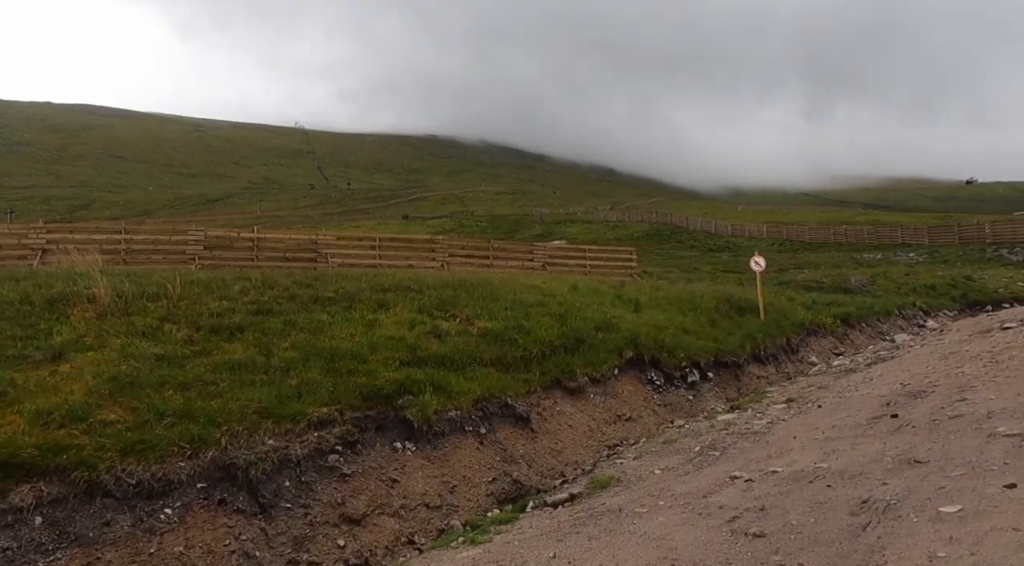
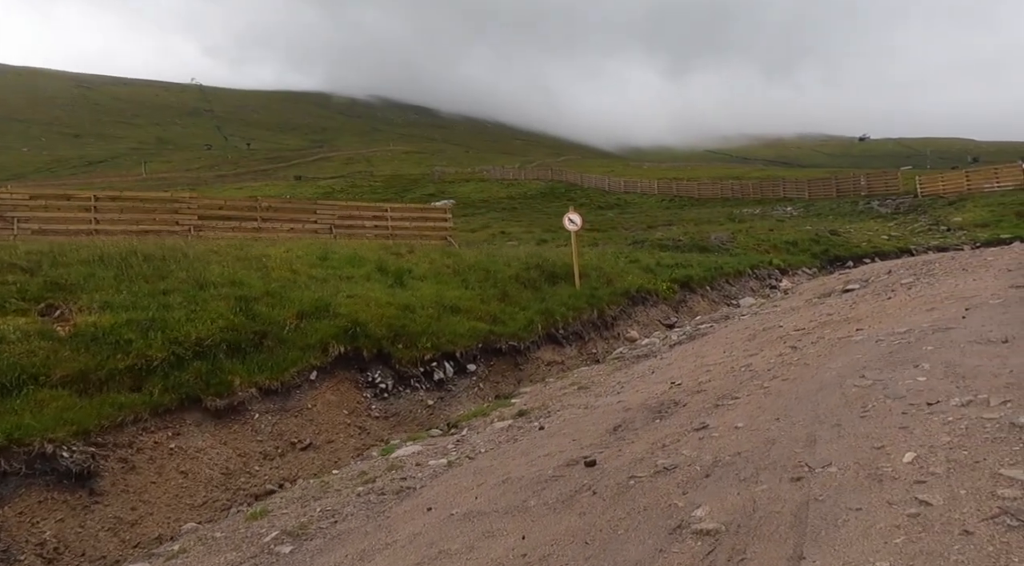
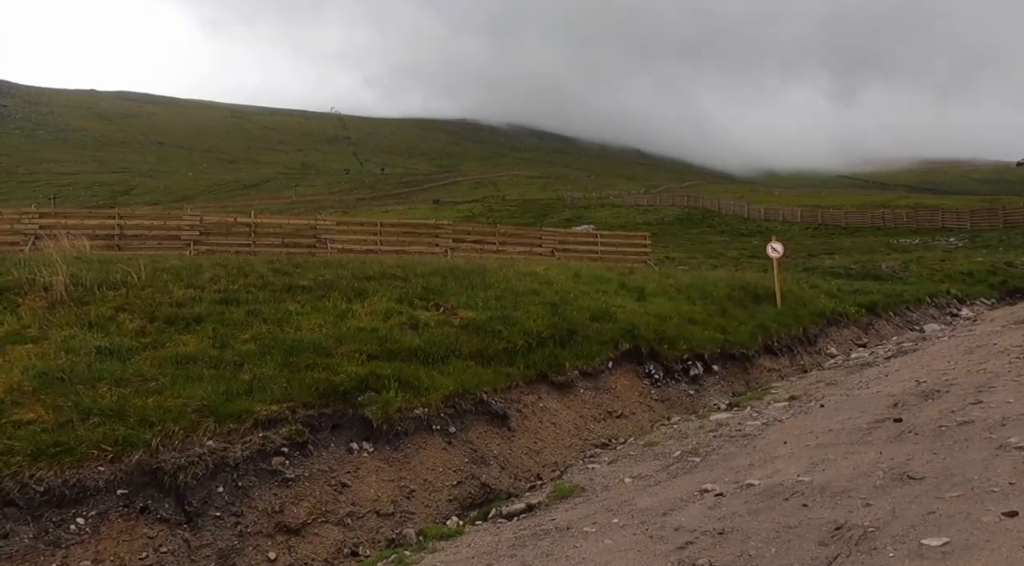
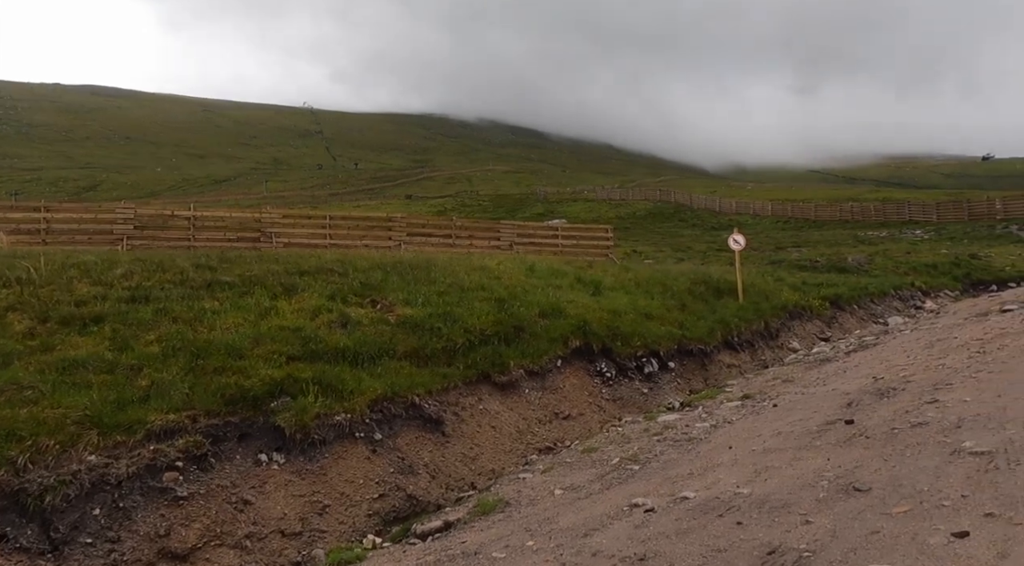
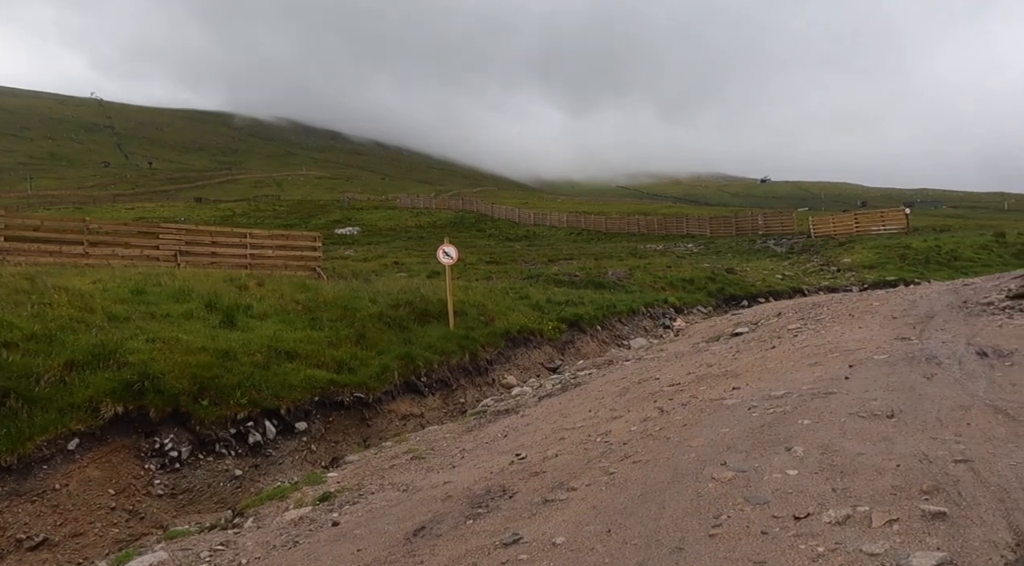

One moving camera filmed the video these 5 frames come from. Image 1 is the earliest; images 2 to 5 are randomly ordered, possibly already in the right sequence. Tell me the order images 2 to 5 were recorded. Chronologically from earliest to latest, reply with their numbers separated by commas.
3, 4, 2, 5
